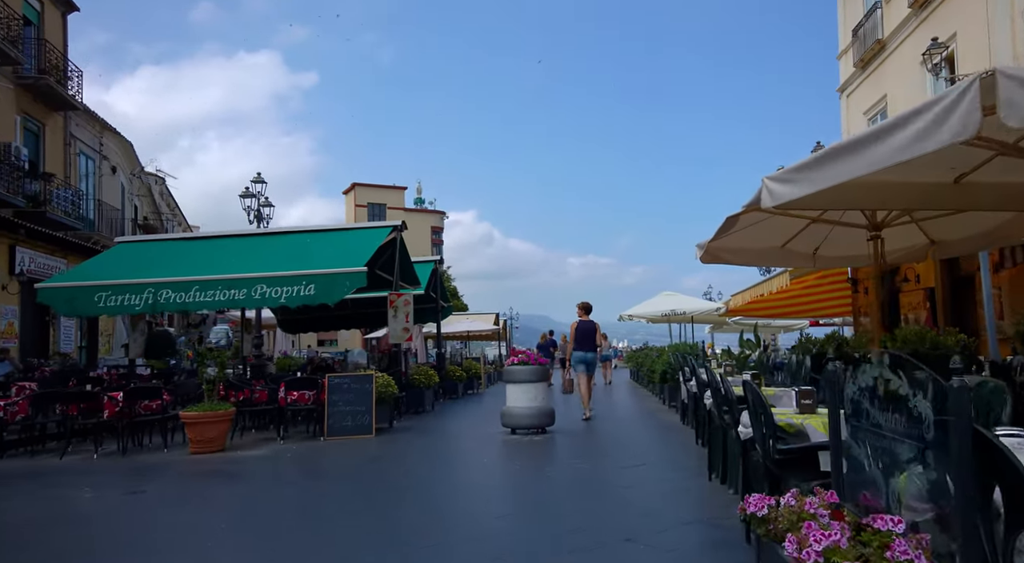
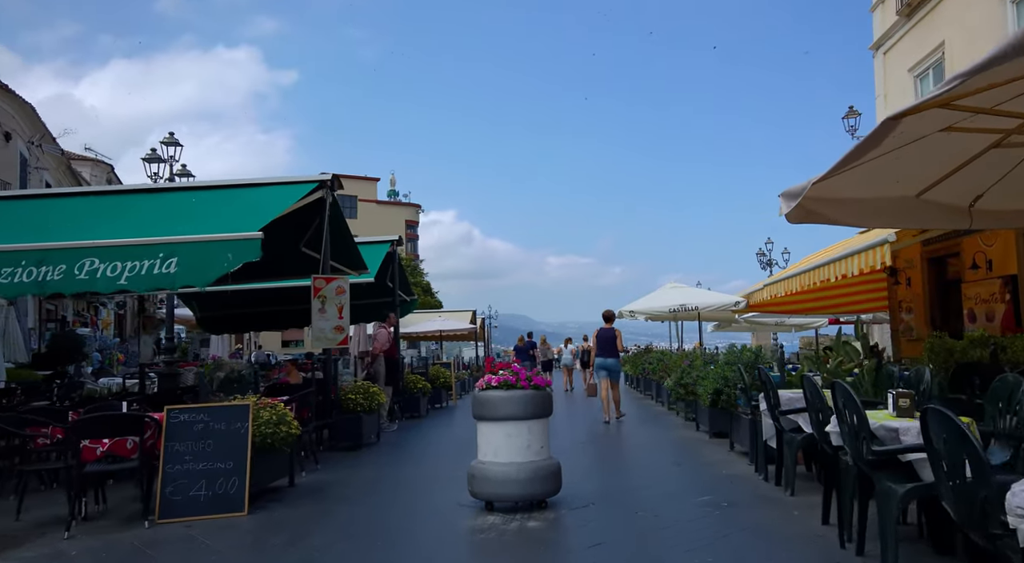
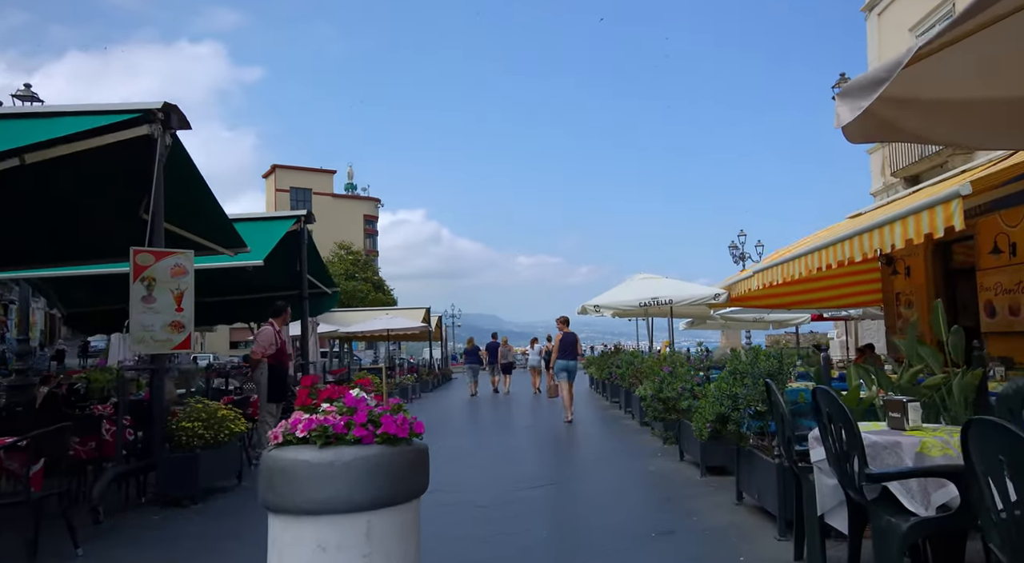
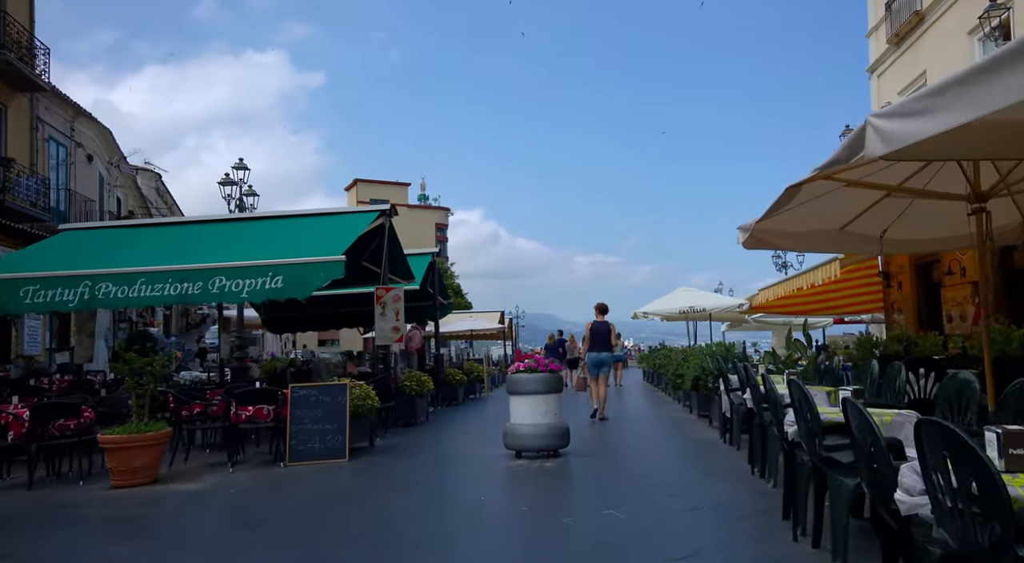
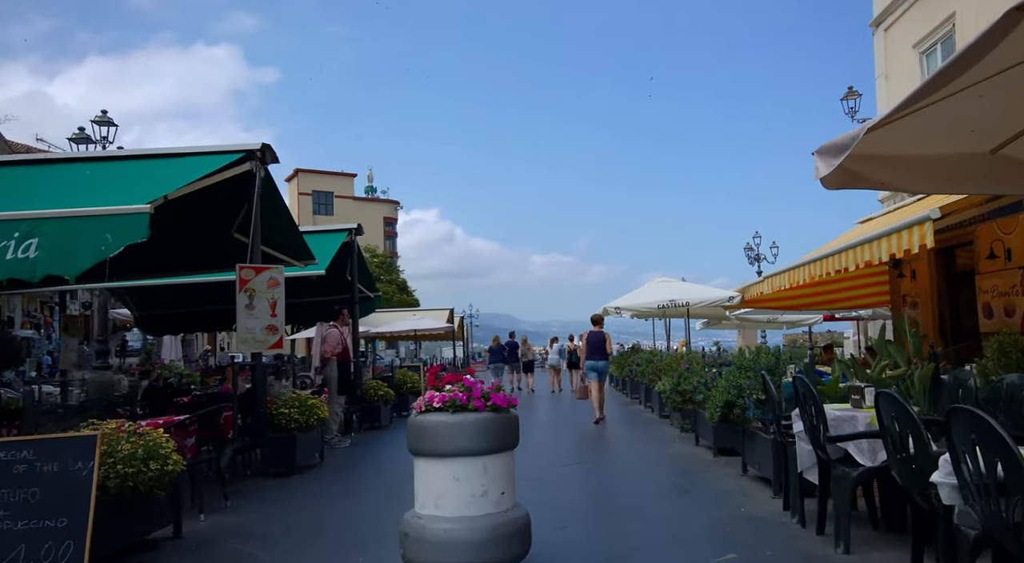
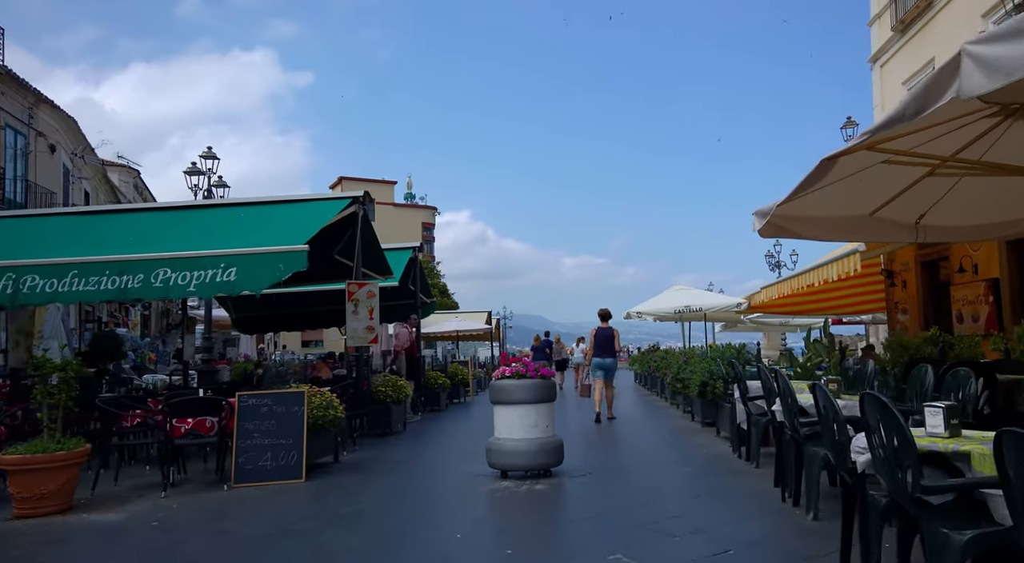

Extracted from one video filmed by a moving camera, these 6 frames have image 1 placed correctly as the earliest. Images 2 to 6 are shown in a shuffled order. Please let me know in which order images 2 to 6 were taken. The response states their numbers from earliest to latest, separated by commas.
4, 6, 2, 5, 3
